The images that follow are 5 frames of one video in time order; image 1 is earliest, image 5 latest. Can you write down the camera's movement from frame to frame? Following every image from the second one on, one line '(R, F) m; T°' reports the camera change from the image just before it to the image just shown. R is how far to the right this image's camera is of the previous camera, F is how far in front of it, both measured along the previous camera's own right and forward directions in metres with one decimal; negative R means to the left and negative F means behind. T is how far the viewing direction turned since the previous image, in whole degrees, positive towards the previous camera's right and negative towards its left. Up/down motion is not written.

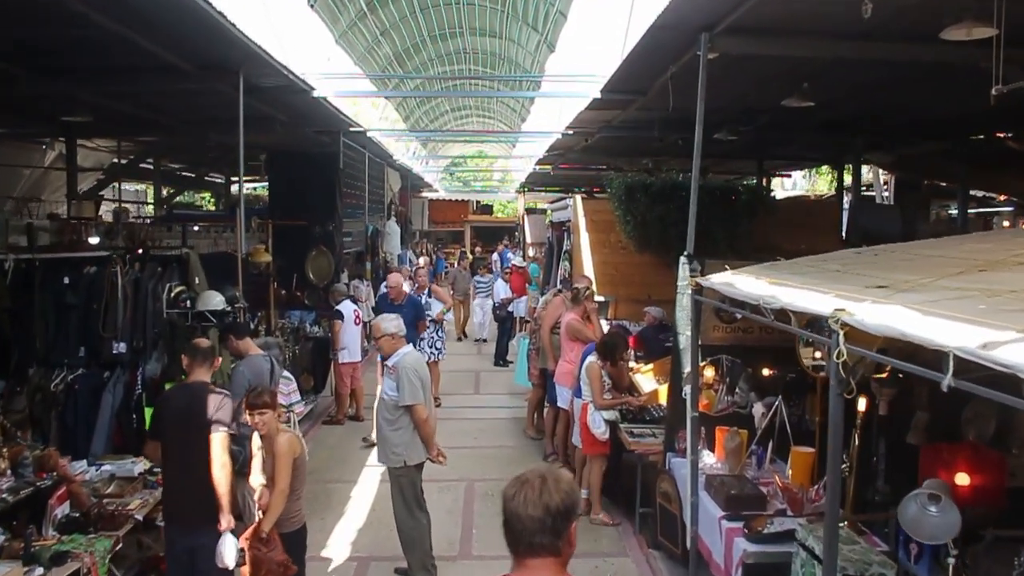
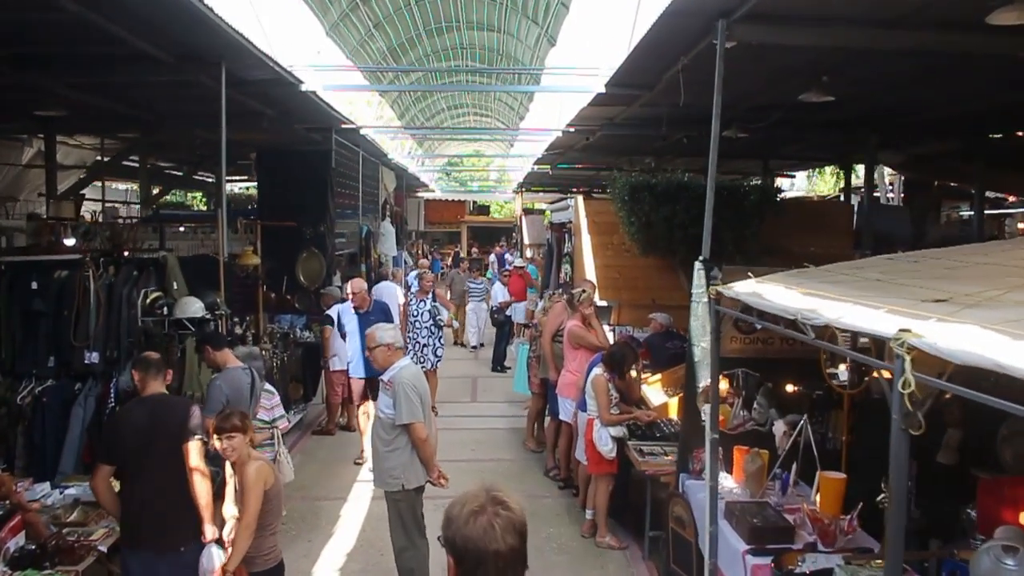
(0.0, +0.4) m; 0°
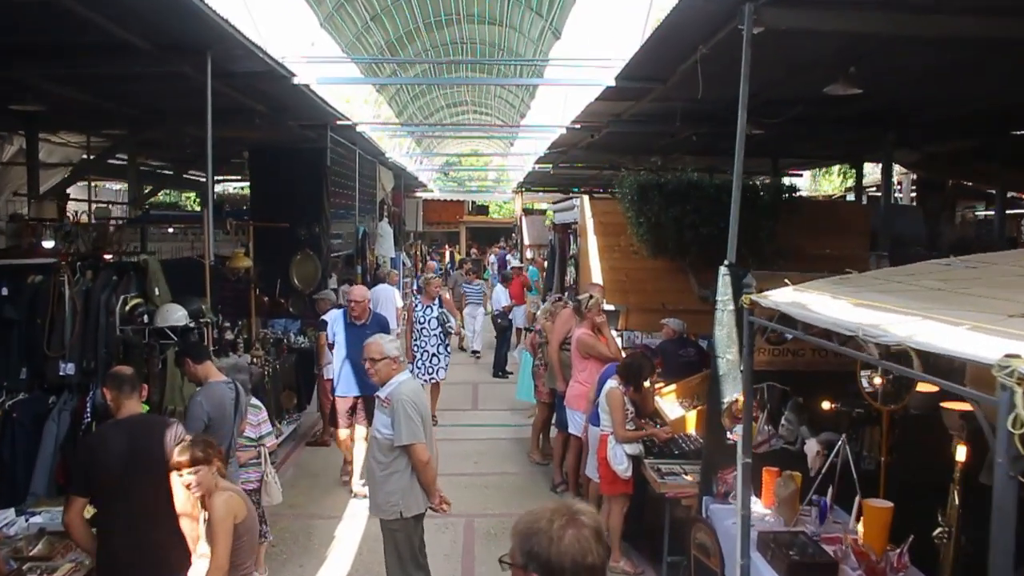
(-0.1, +0.4) m; 0°
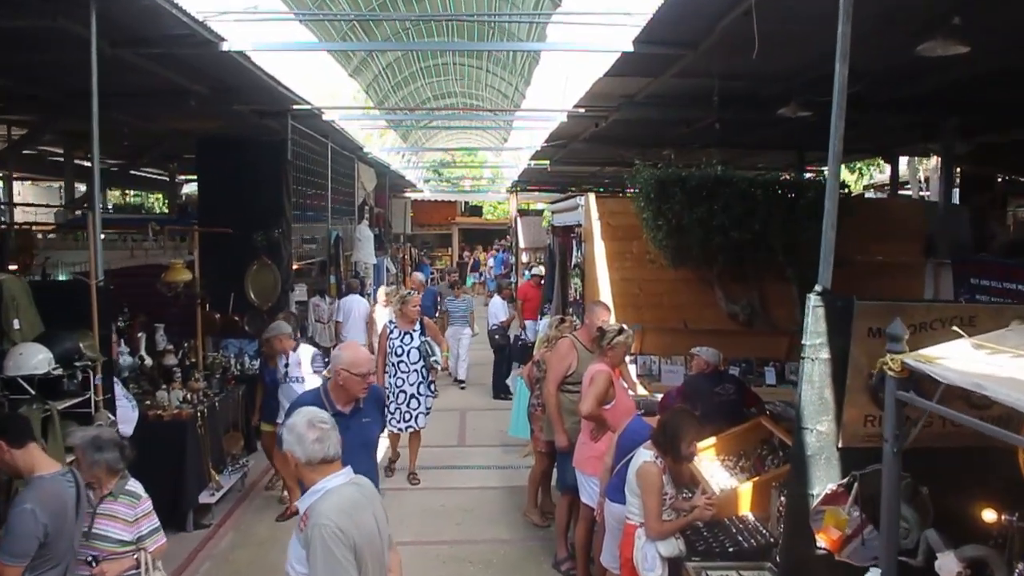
(0.0, +1.4) m; 0°
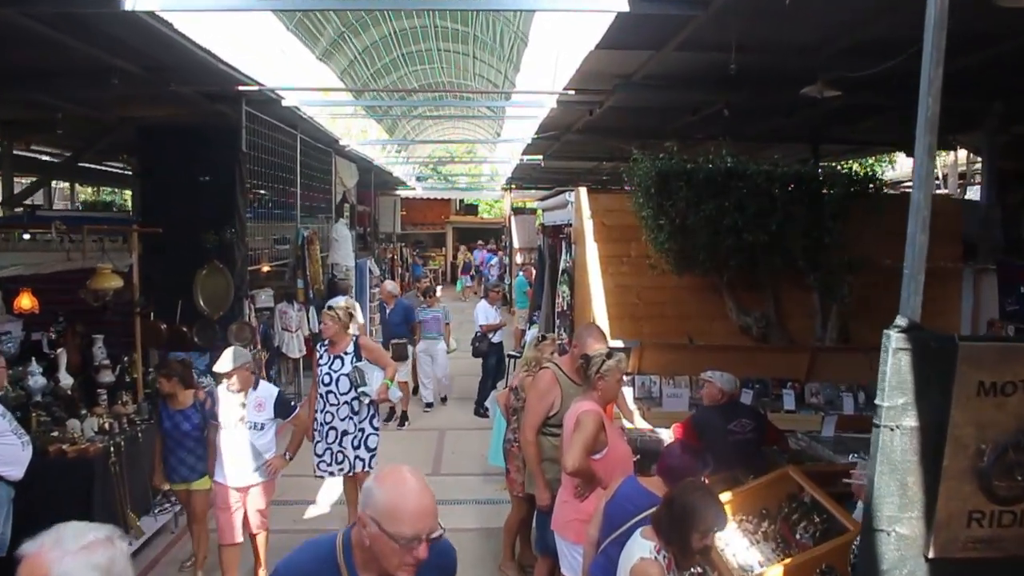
(+0.2, +1.0) m; 0°
